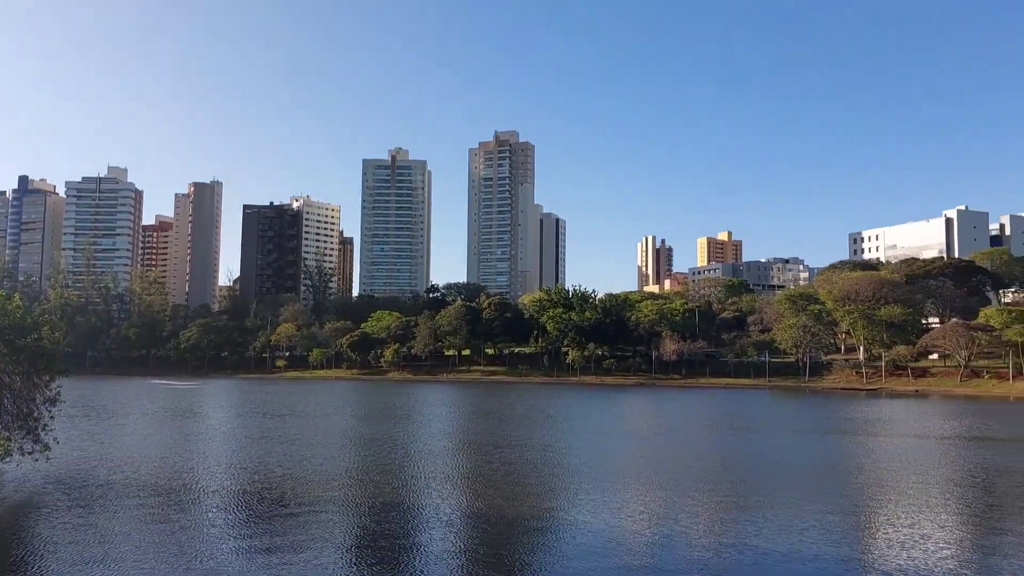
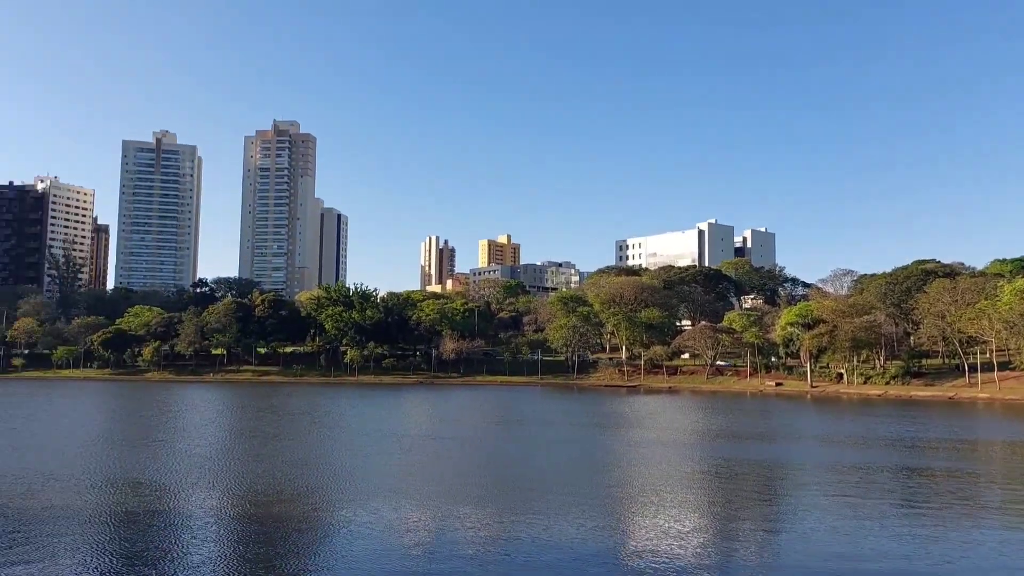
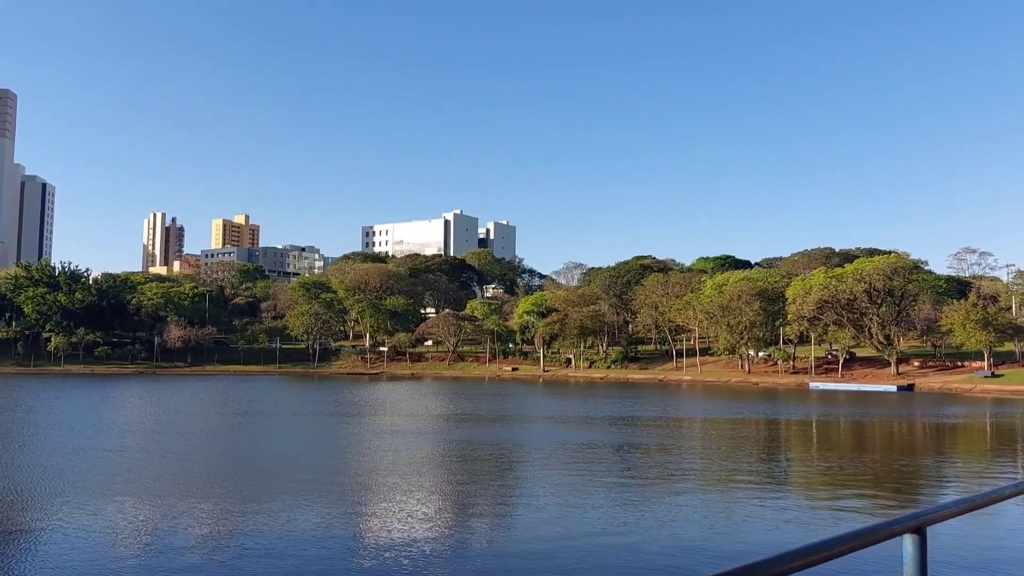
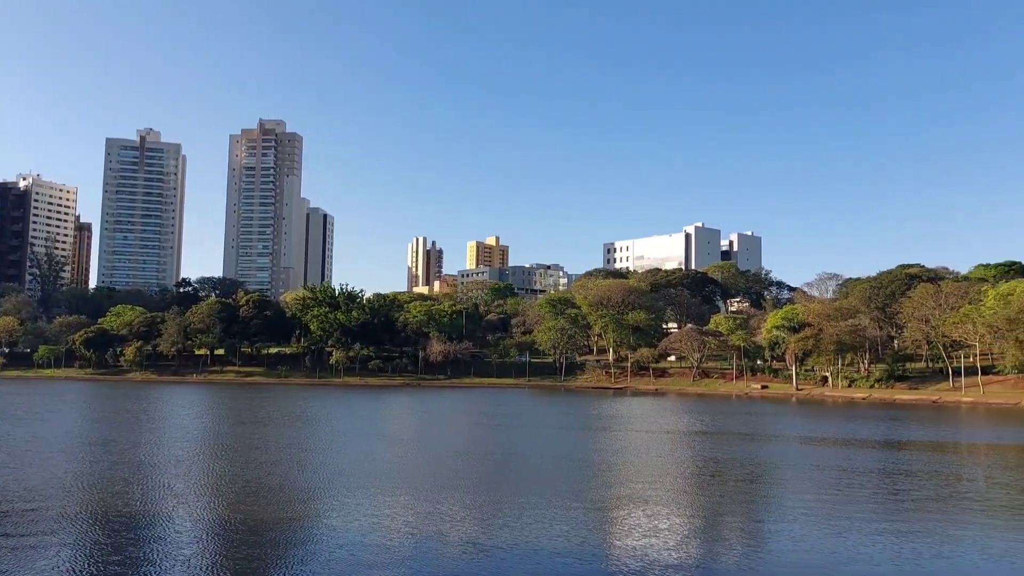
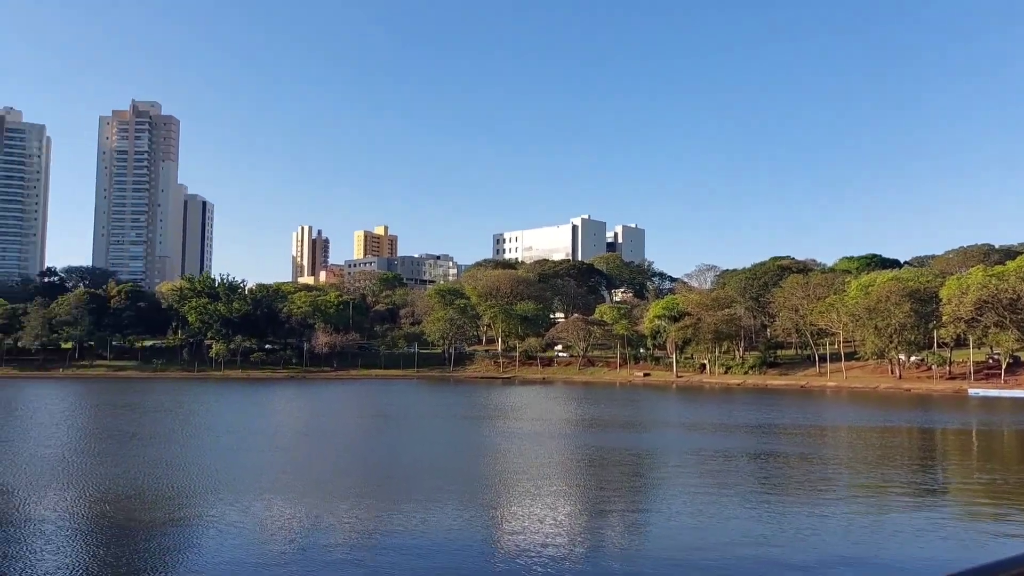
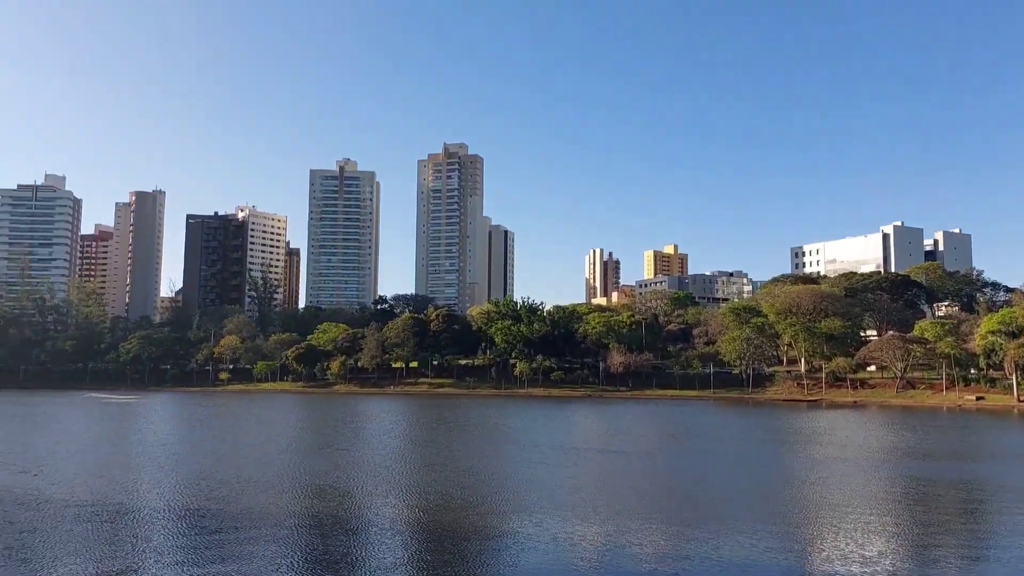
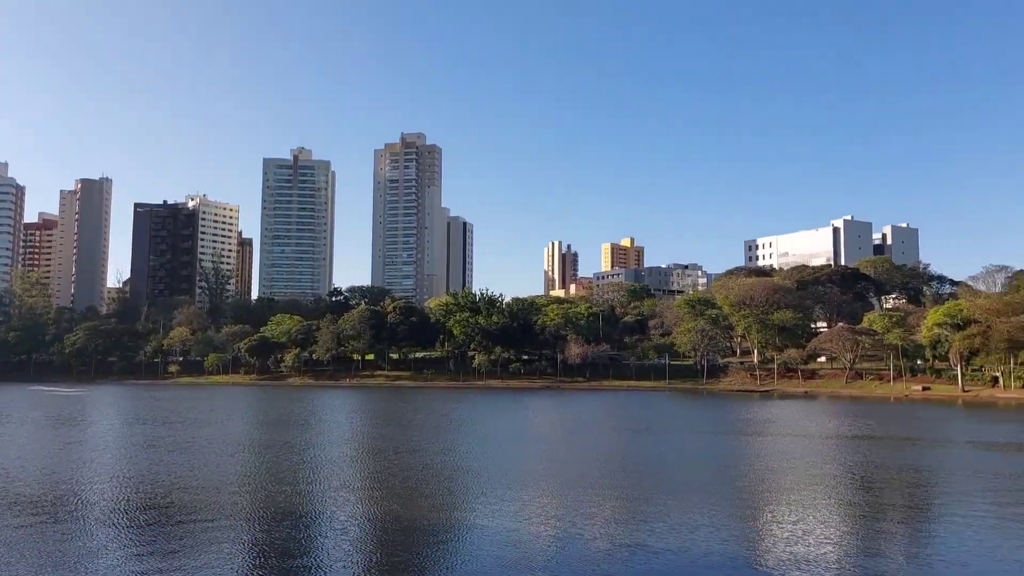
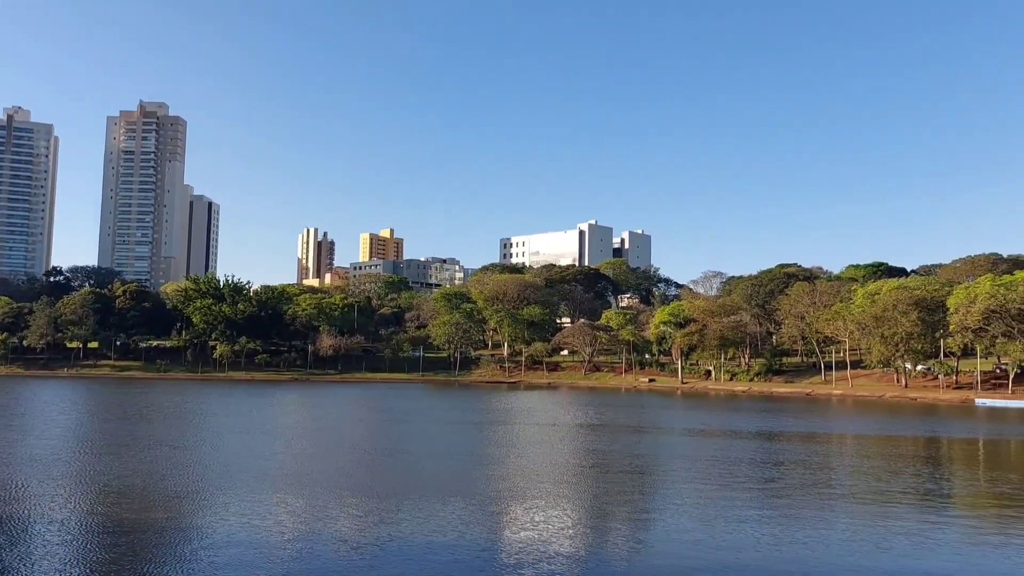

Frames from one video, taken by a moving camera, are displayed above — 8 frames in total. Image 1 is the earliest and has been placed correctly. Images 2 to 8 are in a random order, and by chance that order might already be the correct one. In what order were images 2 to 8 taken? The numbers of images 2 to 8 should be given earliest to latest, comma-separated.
7, 4, 8, 3, 5, 2, 6
